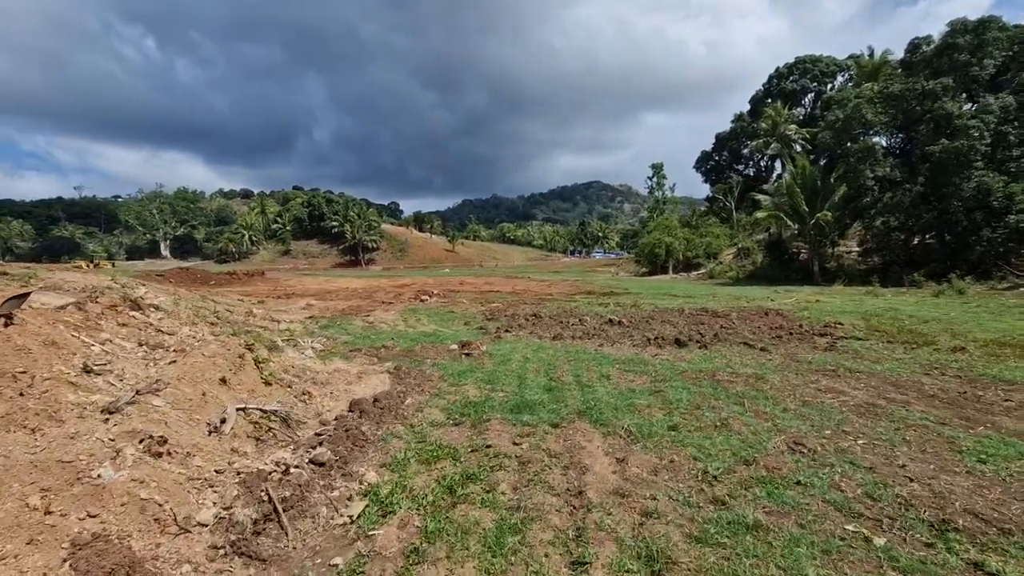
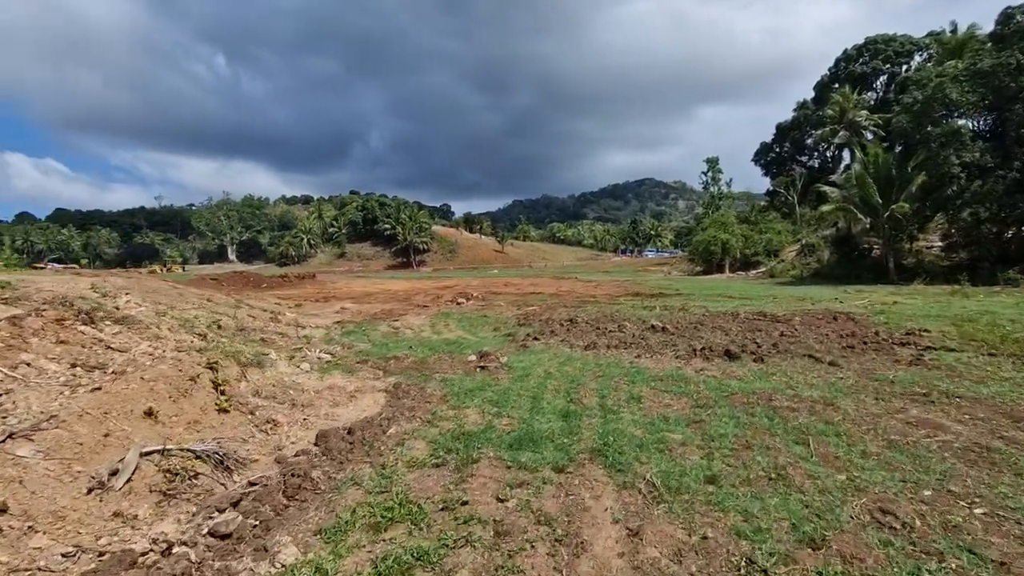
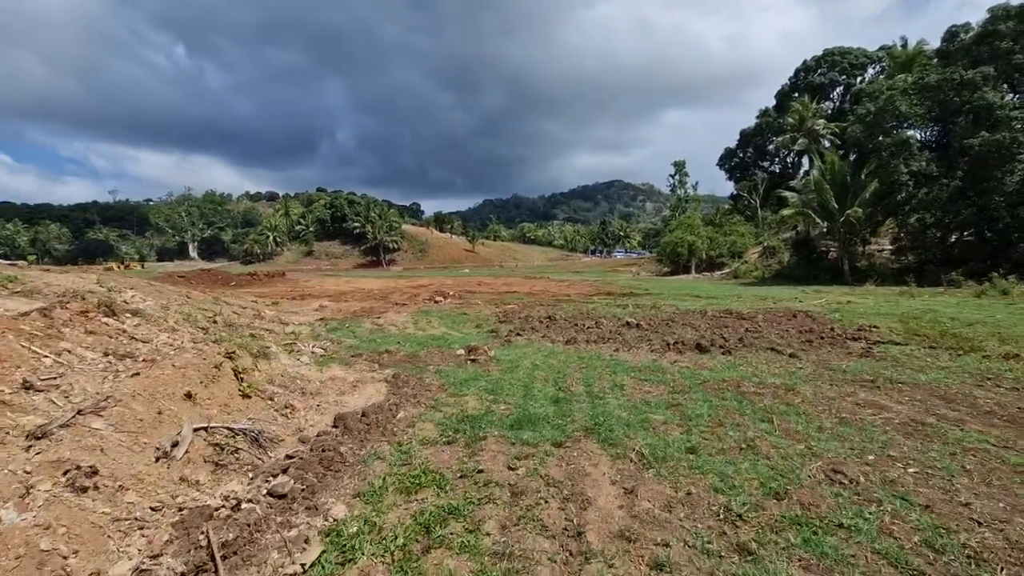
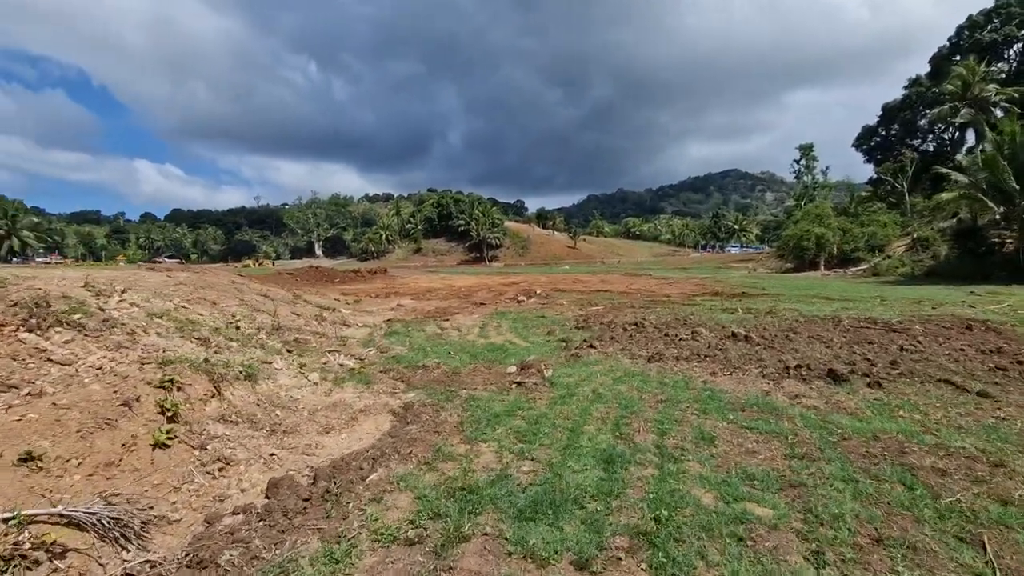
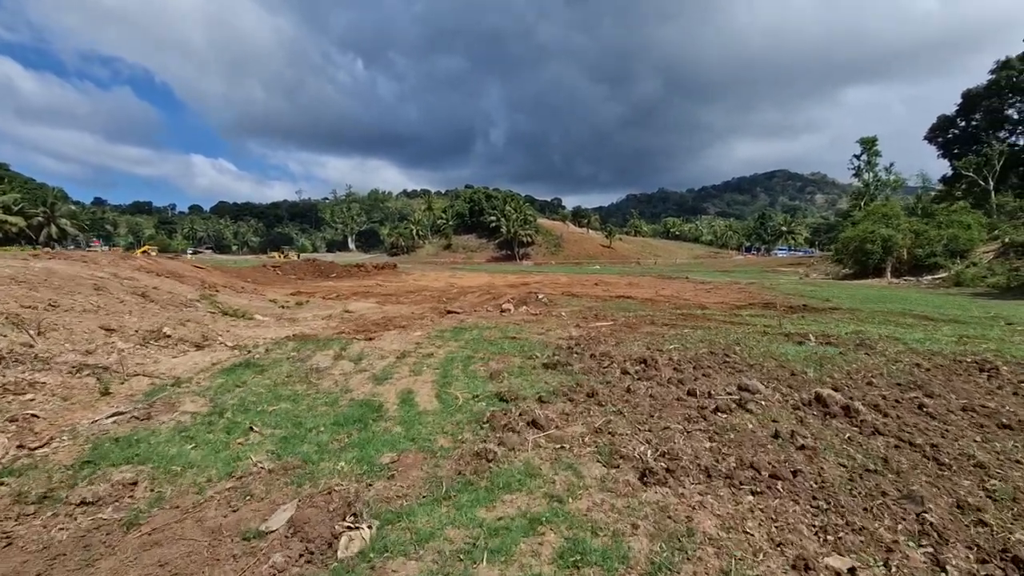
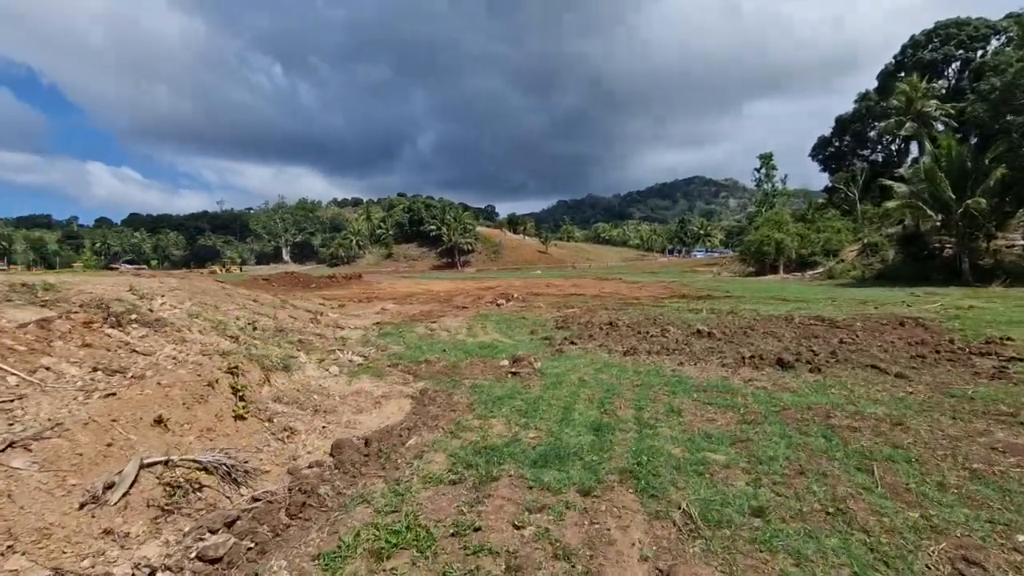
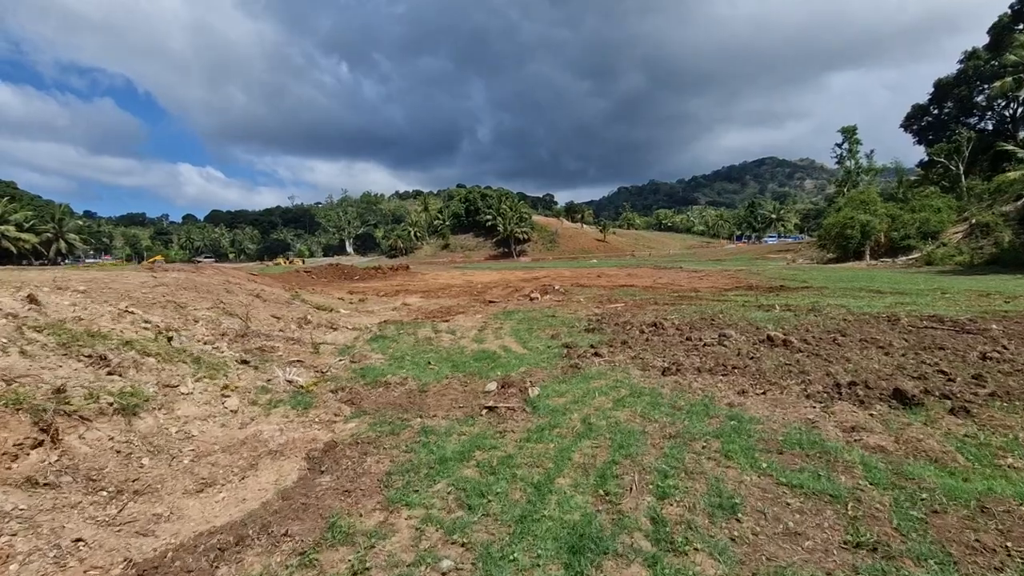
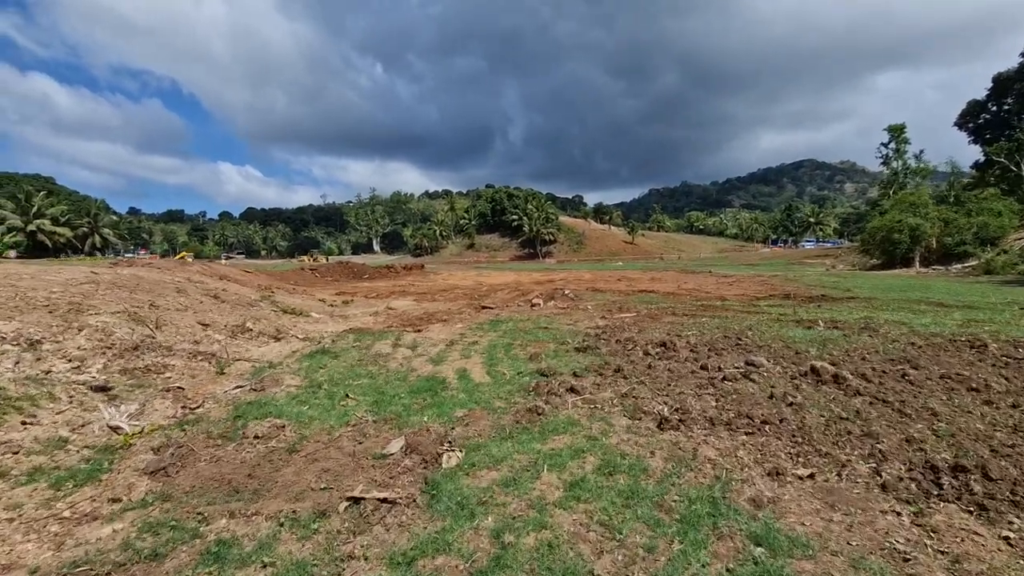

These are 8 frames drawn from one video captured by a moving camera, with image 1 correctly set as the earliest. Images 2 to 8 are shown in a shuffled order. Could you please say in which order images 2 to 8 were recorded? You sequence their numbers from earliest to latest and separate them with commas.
3, 2, 6, 4, 7, 8, 5
